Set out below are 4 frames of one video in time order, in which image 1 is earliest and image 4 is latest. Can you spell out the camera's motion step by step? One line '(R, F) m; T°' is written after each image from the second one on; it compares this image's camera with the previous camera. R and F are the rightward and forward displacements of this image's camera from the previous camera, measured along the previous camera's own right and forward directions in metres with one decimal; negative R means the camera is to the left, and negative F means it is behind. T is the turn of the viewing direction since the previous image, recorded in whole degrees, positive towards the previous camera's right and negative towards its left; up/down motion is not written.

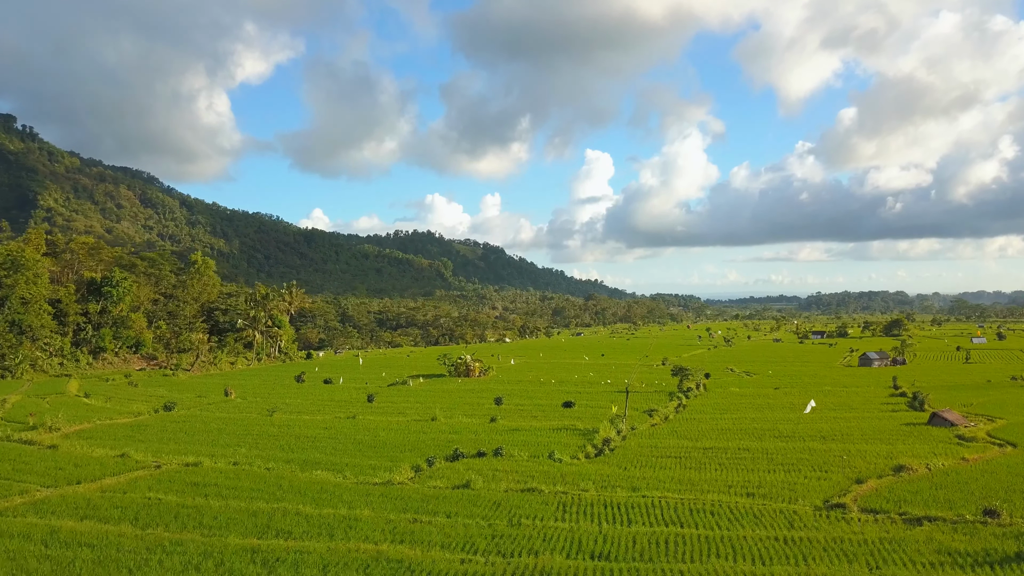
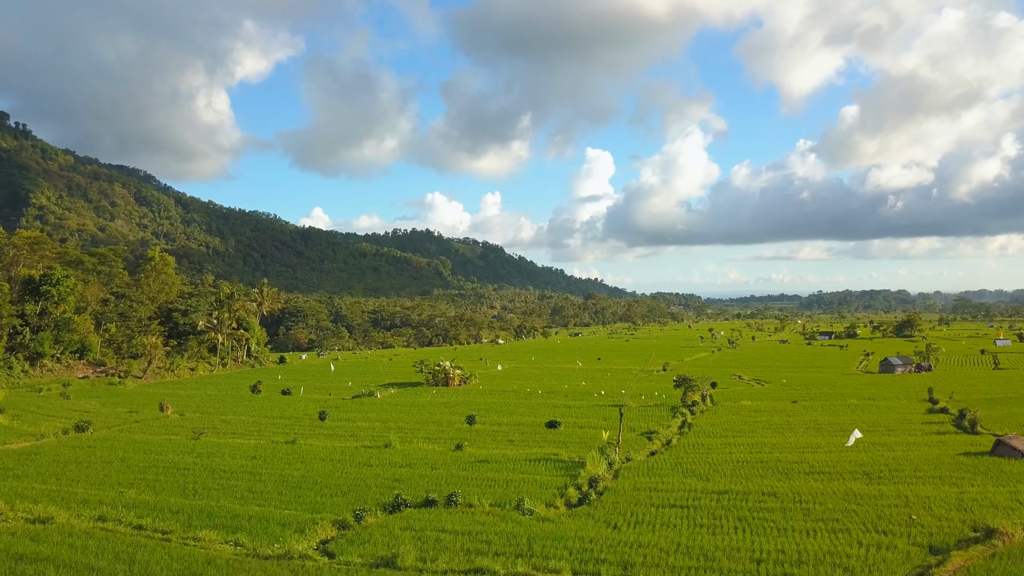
(+1.4, +4.7) m; 0°
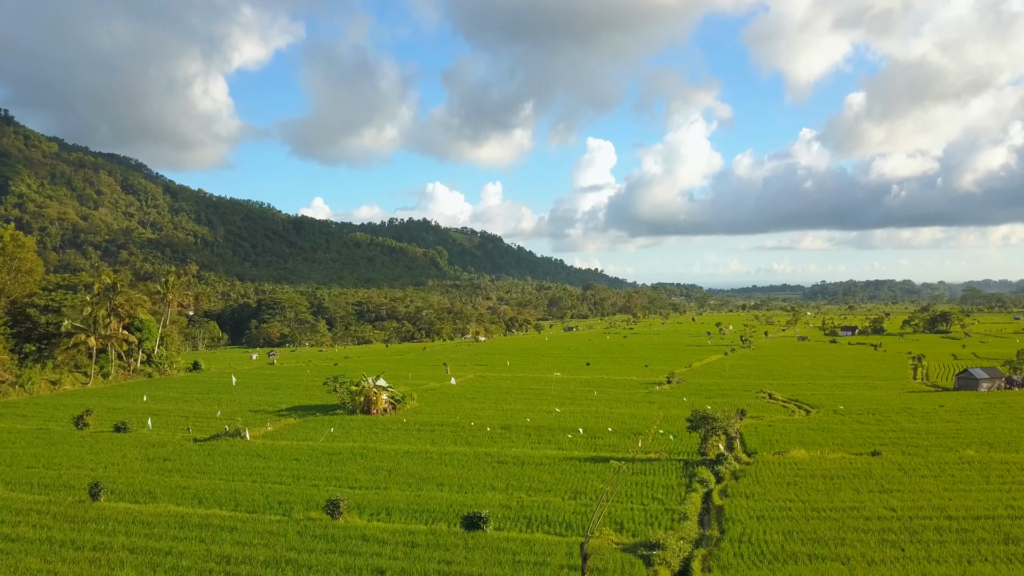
(+3.3, +11.6) m; 0°
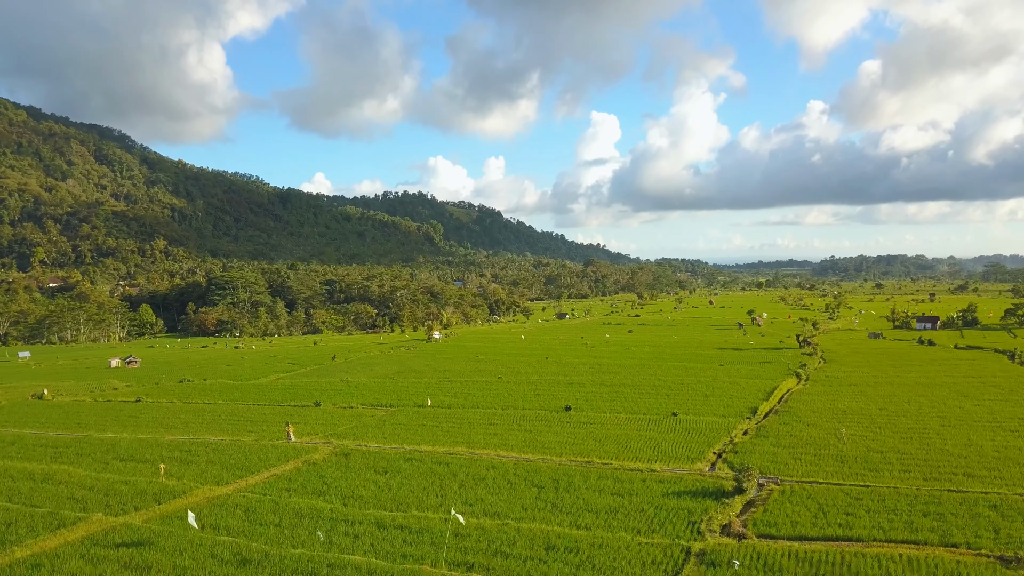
(+4.9, +23.0) m; 0°
